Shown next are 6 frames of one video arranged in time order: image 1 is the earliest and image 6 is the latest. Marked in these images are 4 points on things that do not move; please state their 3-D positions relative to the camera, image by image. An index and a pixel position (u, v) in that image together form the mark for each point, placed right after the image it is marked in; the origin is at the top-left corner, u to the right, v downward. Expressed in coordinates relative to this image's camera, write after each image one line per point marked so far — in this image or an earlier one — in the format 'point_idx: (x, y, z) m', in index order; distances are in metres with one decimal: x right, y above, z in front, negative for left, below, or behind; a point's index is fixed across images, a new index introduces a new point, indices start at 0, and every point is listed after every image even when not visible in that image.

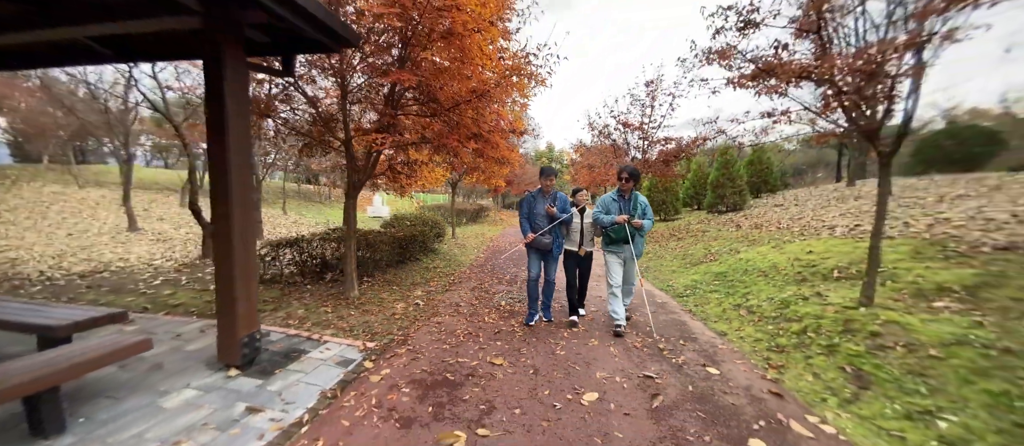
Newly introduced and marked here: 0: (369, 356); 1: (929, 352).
0: (-1.3, -1.2, +2.8) m
1: (+3.1, -0.9, +2.3) m
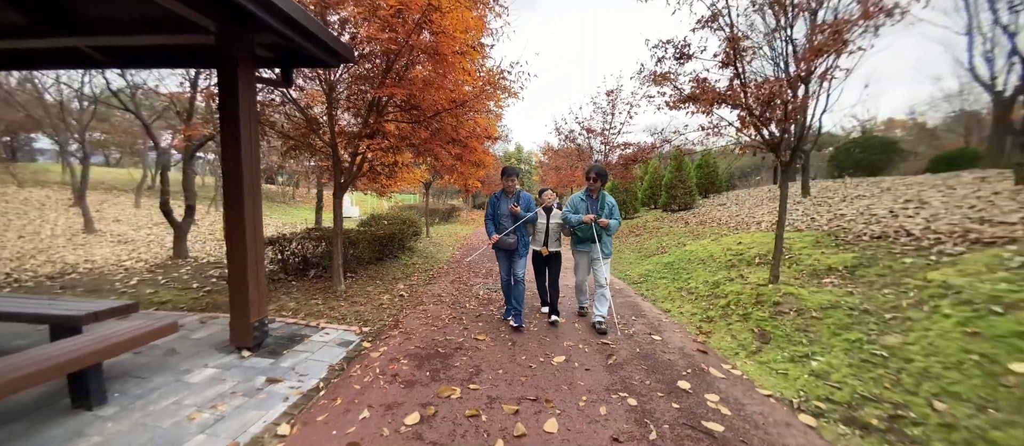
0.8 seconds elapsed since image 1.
0: (-1.5, -1.2, +3.1) m
1: (+2.9, -0.9, +3.0) m
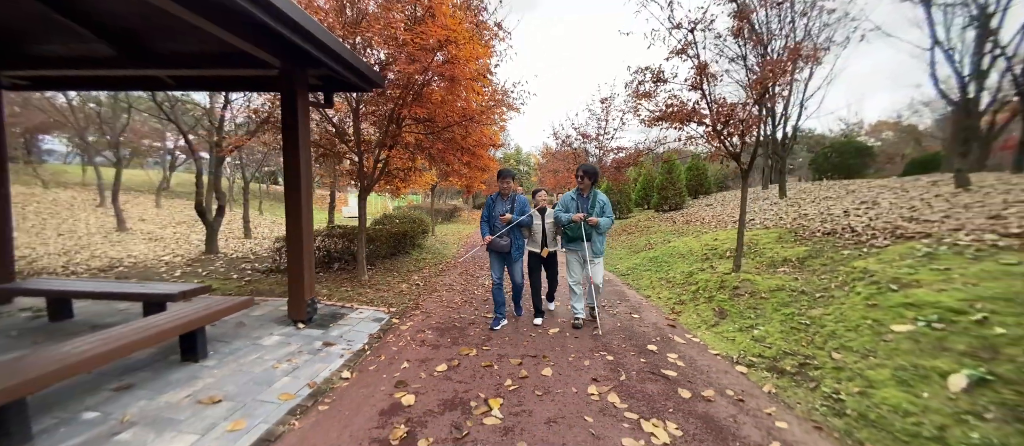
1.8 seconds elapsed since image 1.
0: (-1.4, -1.1, +3.8) m
1: (+3.0, -0.8, +3.7) m
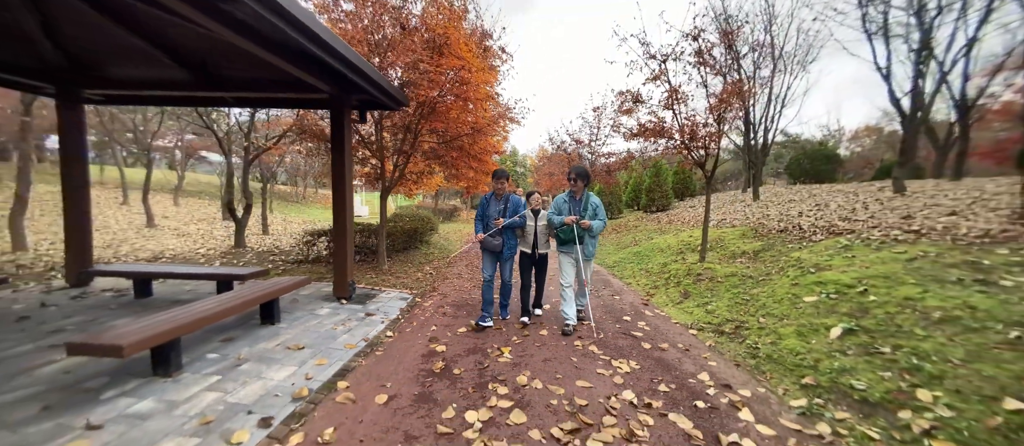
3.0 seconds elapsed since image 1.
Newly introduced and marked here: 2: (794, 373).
0: (-1.4, -1.1, +4.5) m
1: (+3.0, -0.8, +4.5) m
2: (+2.4, -1.2, +2.6) m
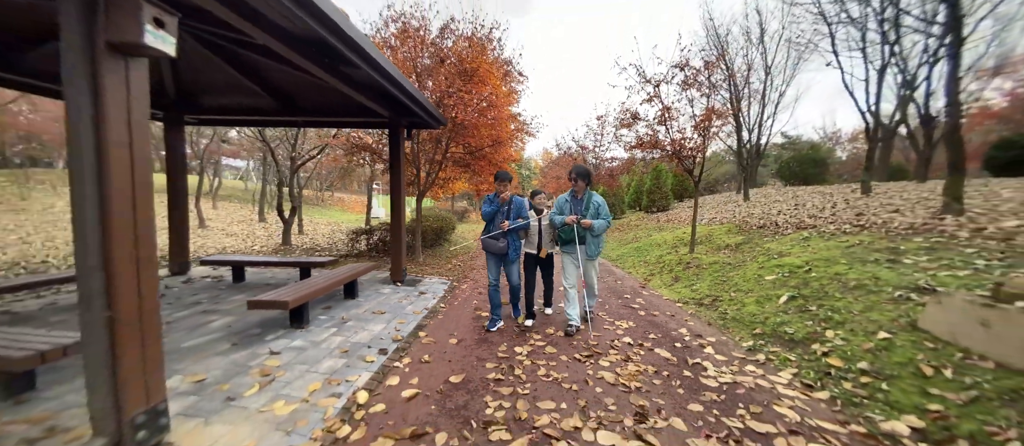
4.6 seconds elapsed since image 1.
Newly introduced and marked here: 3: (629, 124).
0: (-1.0, -1.0, +5.5) m
1: (+3.4, -0.7, +5.4) m
2: (+2.7, -1.2, +3.5) m
3: (+2.4, +2.0, +6.3) m
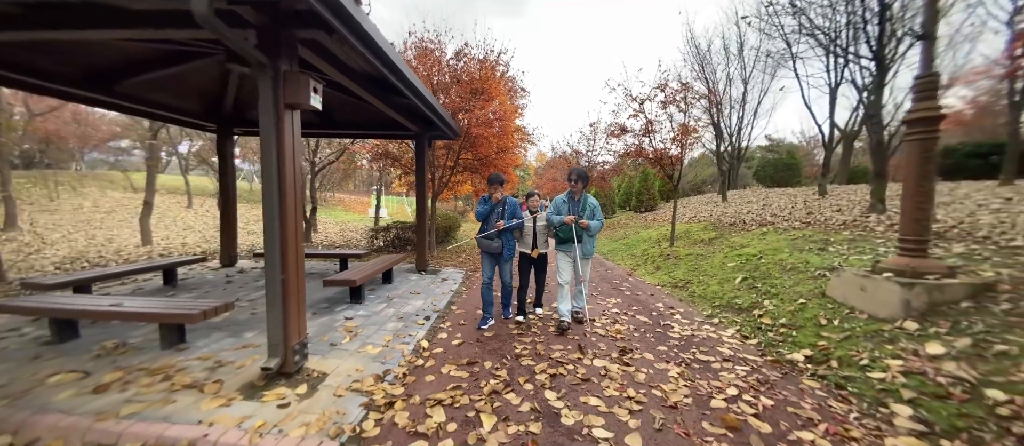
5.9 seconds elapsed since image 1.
0: (-0.9, -1.0, +6.4) m
1: (+3.5, -0.7, +6.4) m
2: (+2.9, -1.1, +4.5) m
3: (+2.5, +2.0, +7.3) m
